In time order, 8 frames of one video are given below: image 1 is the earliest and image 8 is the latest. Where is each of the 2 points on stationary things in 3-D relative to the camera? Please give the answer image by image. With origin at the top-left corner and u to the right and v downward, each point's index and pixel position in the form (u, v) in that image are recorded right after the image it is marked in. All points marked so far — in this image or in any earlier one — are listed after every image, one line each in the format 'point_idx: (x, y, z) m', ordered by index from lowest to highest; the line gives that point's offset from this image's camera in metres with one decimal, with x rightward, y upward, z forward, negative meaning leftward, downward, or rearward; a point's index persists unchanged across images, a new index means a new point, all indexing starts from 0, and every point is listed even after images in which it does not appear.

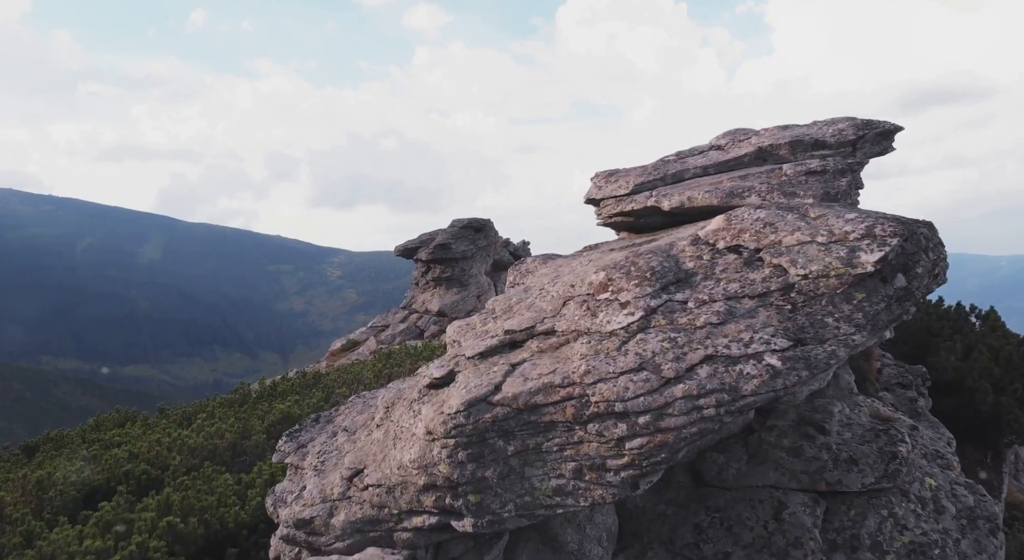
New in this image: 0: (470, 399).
0: (-0.6, -1.7, +10.6) m
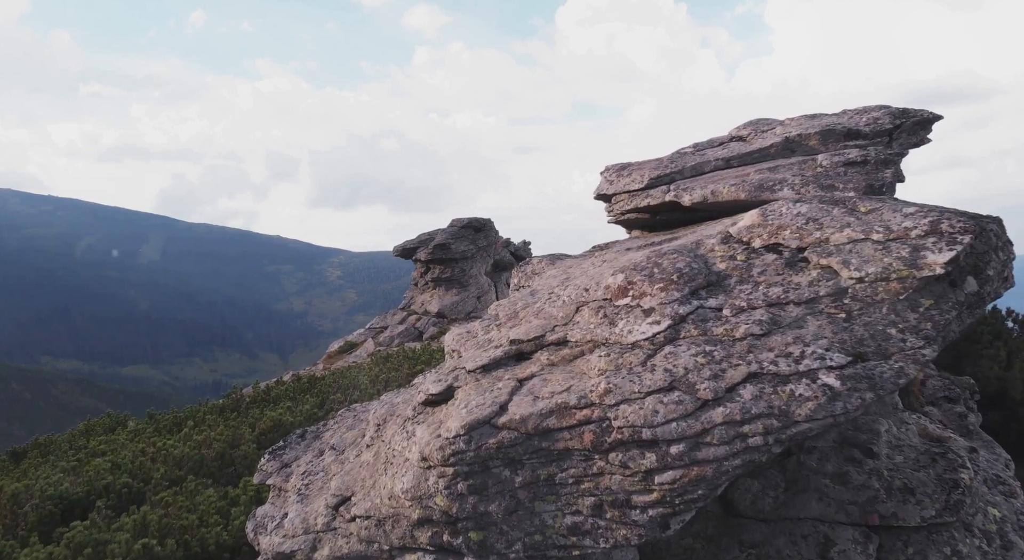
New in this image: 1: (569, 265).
0: (-0.5, -1.8, +9.1) m
1: (+1.1, +0.3, +14.5) m
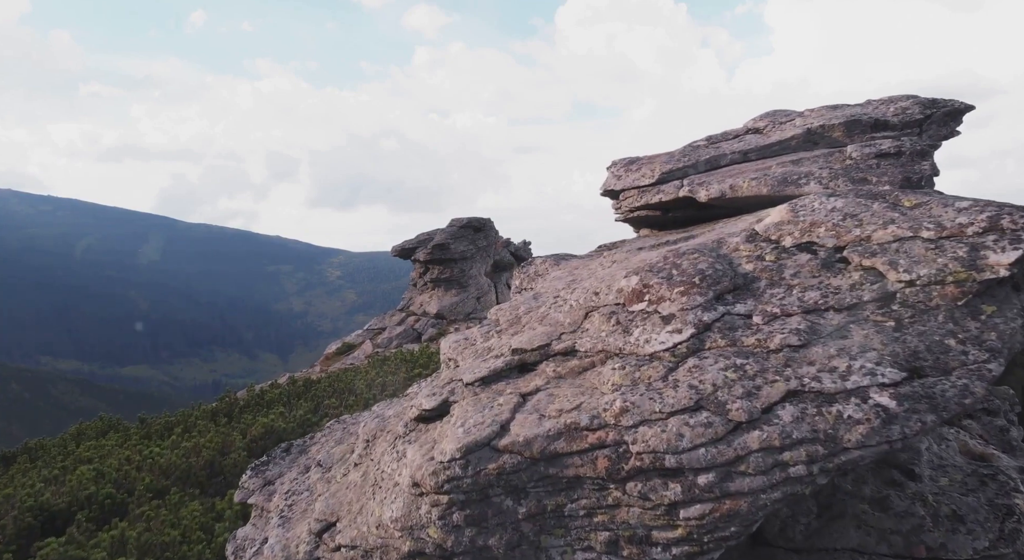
0: (-0.5, -1.8, +8.0) m
1: (+1.1, +0.3, +13.4) m
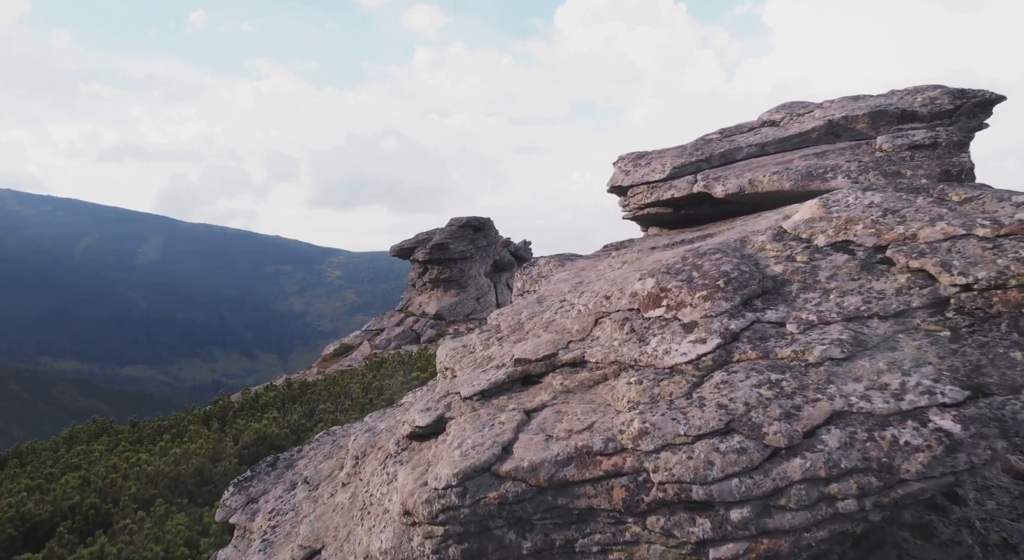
0: (-0.4, -1.8, +7.1) m
1: (+1.2, +0.2, +12.5) m
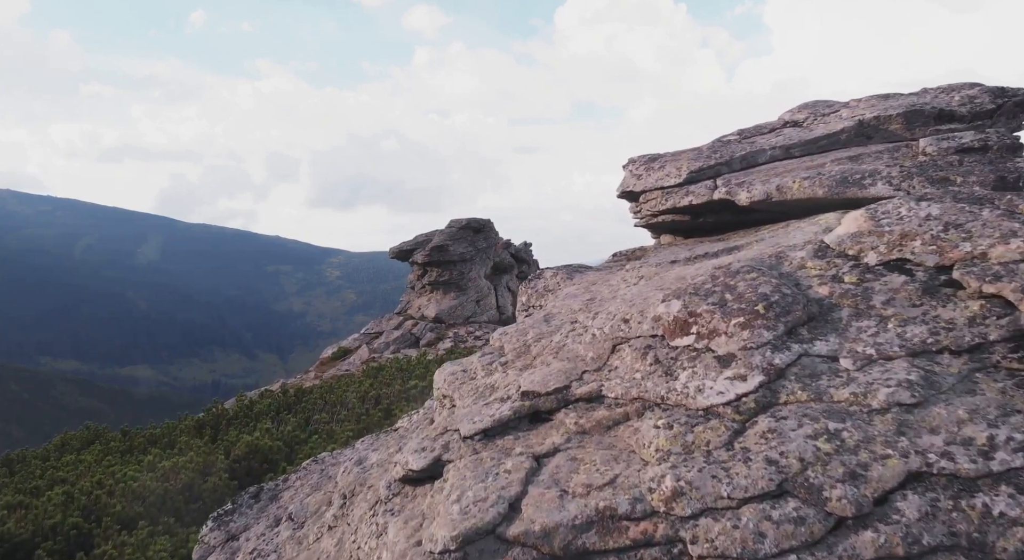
0: (-0.4, -2.1, +6.0) m
1: (+1.2, 0.0, +11.5) m
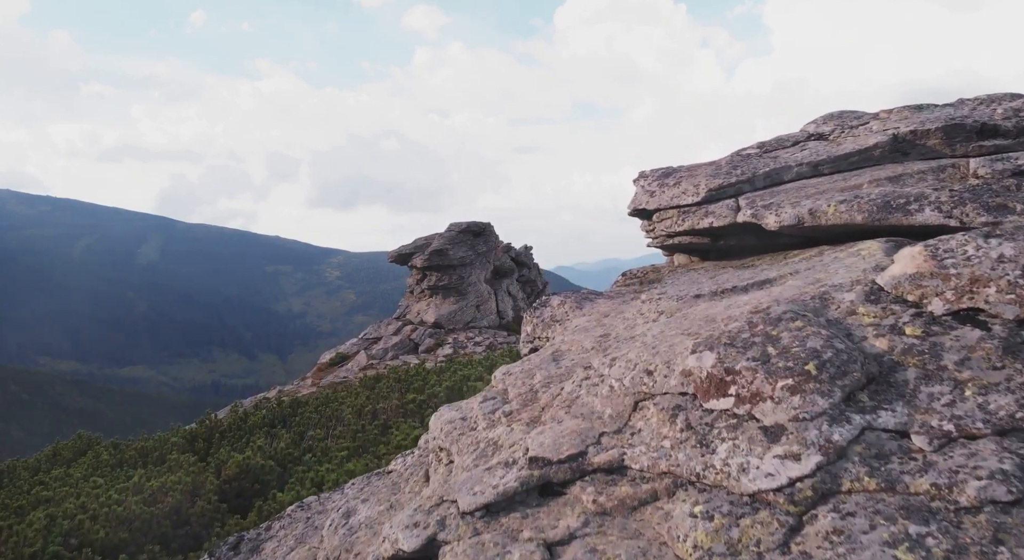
0: (-0.3, -2.5, +5.0) m
1: (+1.3, -0.5, +10.4) m
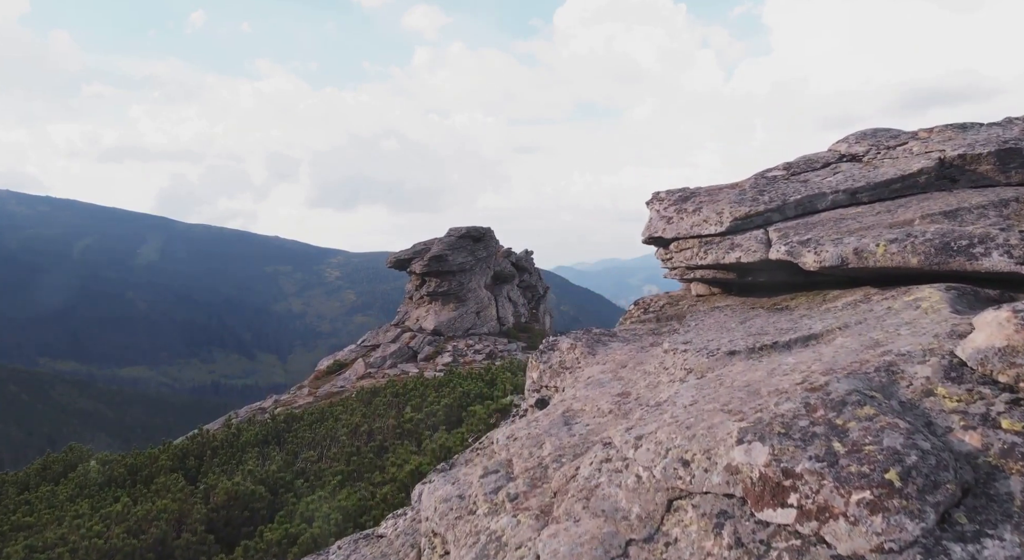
0: (-0.2, -3.1, +3.9) m
1: (+1.4, -1.0, +9.3) m
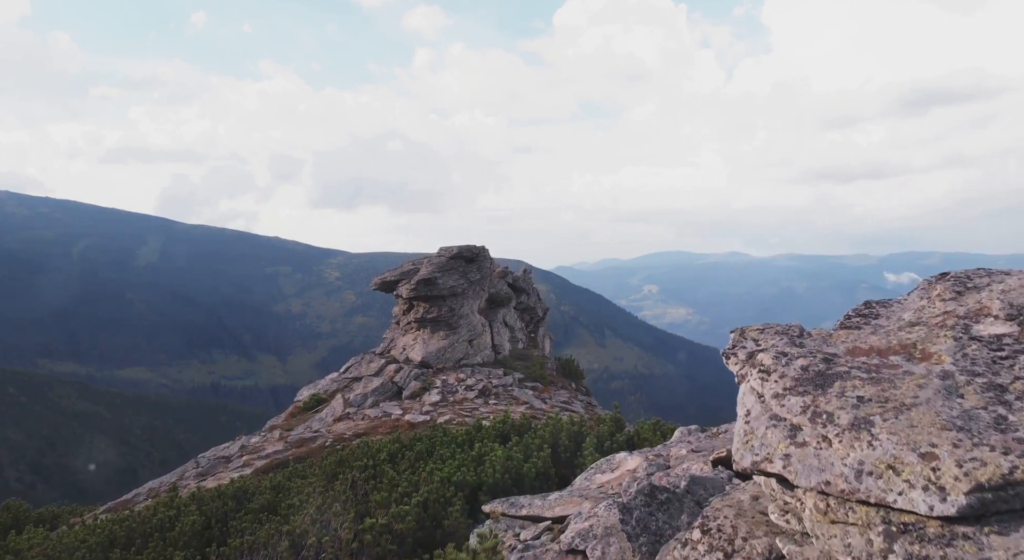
0: (-0.6, -5.3, -2.4) m
1: (+1.0, -3.3, +3.1) m
